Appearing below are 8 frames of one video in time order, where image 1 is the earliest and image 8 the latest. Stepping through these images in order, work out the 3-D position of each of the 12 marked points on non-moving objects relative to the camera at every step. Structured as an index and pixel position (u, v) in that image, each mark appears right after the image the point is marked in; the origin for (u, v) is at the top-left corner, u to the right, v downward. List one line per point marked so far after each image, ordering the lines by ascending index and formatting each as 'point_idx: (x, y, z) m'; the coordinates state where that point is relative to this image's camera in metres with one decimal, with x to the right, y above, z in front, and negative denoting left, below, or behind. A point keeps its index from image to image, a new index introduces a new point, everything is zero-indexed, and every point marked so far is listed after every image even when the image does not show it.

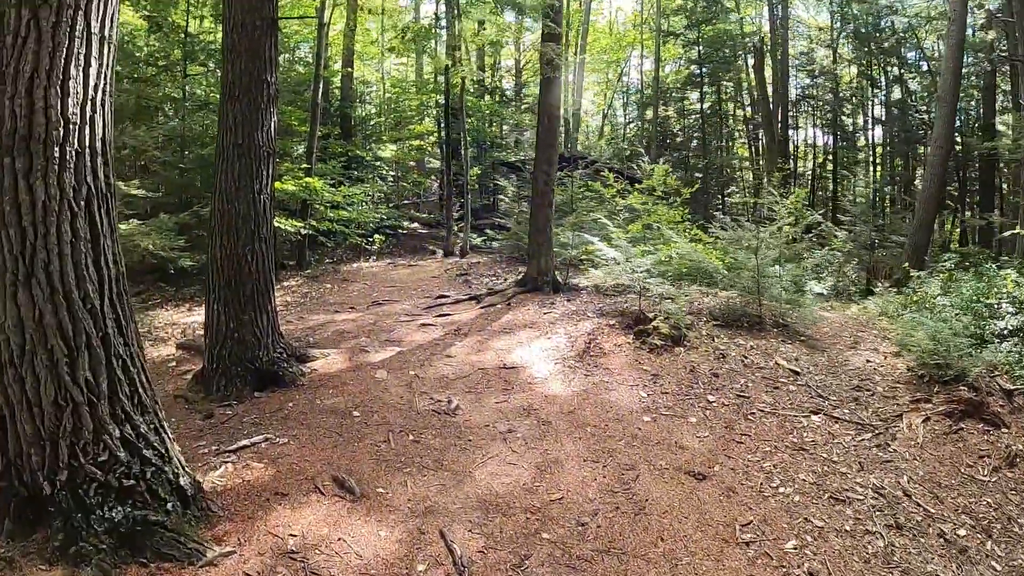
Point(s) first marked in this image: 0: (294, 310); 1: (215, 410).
0: (-2.0, -0.2, +9.9) m
1: (-1.4, -0.6, +4.9) m
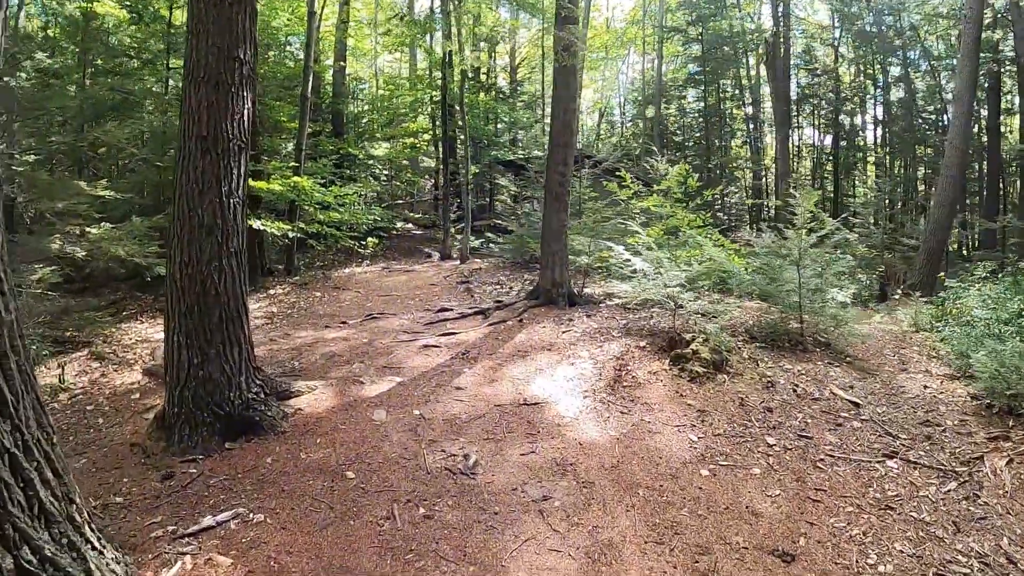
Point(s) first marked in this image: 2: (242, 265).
0: (-2.0, -0.3, +8.9) m
1: (-1.3, -0.7, +4.0) m
2: (-1.1, +0.1, +4.4) m
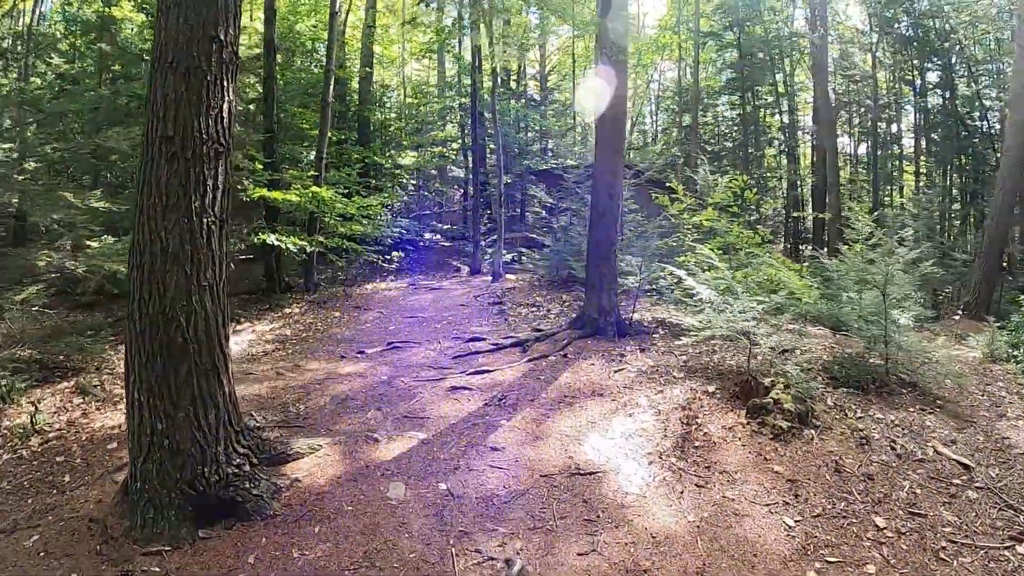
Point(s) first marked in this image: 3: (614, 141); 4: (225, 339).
0: (-1.7, -0.5, +8.0) m
1: (-1.1, -0.8, +3.1) m
2: (-1.0, -0.1, +3.5) m
3: (+0.6, +0.9, +6.5) m
4: (-1.0, -0.2, +3.5) m
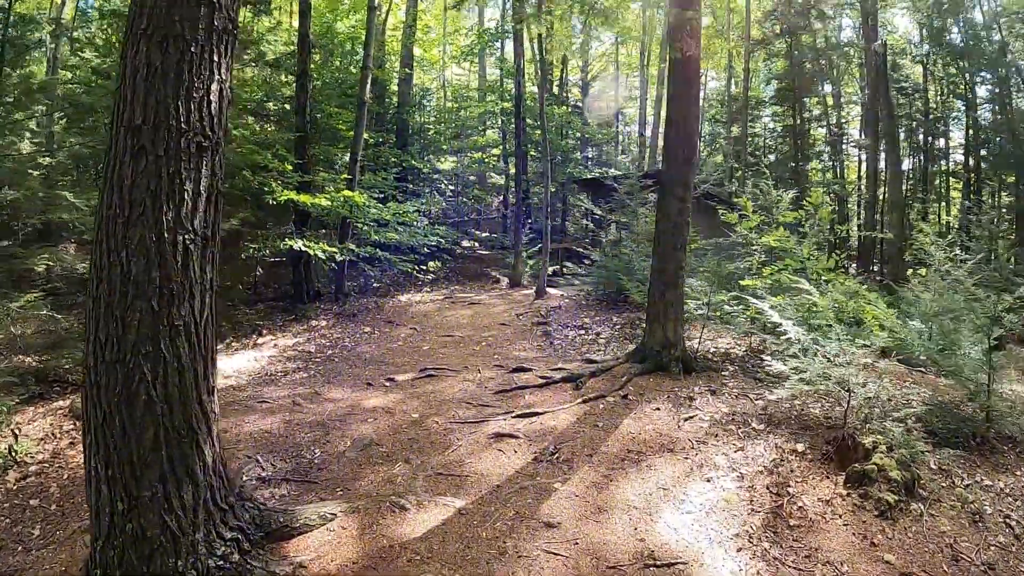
0: (-1.3, -0.6, +7.3) m
1: (-1.0, -0.9, +2.3) m
2: (-0.8, -0.1, +2.7) m
3: (+0.9, +0.7, +5.7) m
4: (-0.8, -0.3, +2.7) m
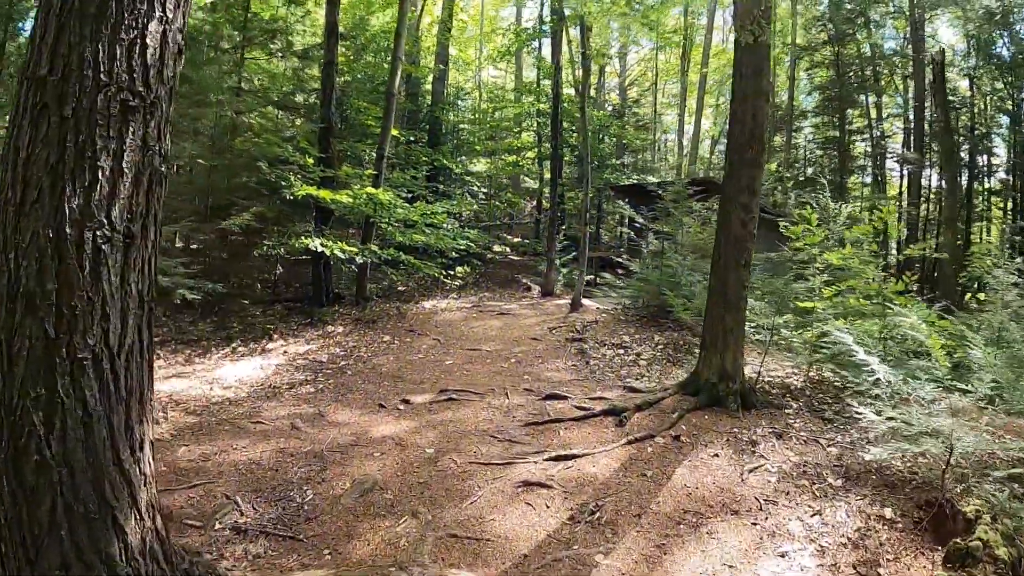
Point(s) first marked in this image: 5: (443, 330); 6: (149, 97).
0: (-1.2, -0.6, +6.6) m
1: (-0.9, -0.9, +1.6) m
2: (-0.7, -0.2, +2.0) m
3: (+1.1, +0.6, +4.9) m
4: (-0.7, -0.3, +2.0) m
5: (-0.6, -0.4, +8.9) m
6: (-0.7, +0.3, +1.9) m
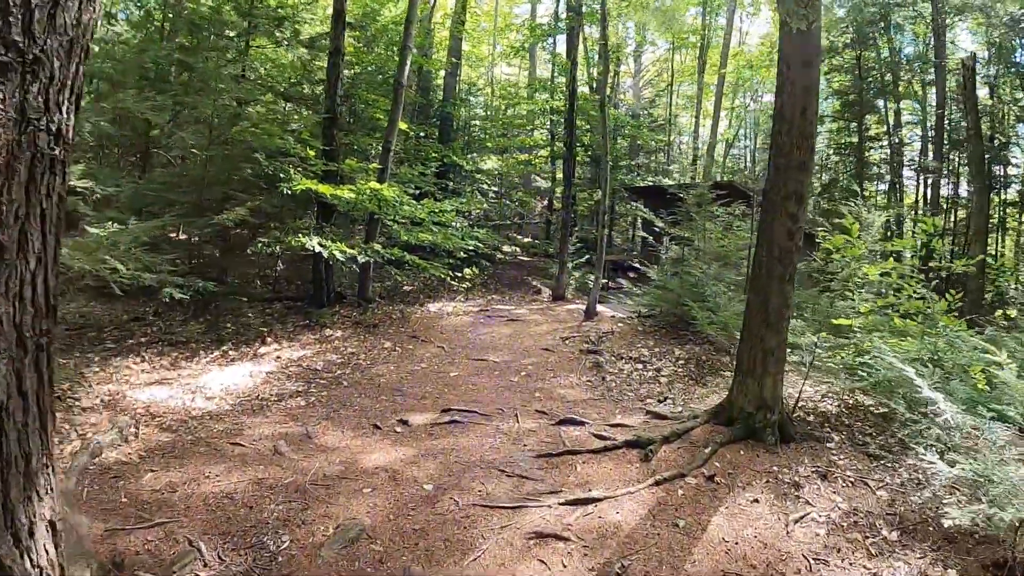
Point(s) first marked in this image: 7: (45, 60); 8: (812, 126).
0: (-1.1, -0.6, +6.0) m
1: (-0.9, -1.0, +1.0) m
2: (-0.7, -0.2, +1.4) m
3: (+1.2, +0.6, +4.3) m
4: (-0.7, -0.3, +1.5) m
5: (-0.5, -0.4, +8.3) m
6: (-0.6, +0.3, +1.4) m
7: (-0.6, +0.3, +1.5) m
8: (+1.3, +0.7, +4.3) m
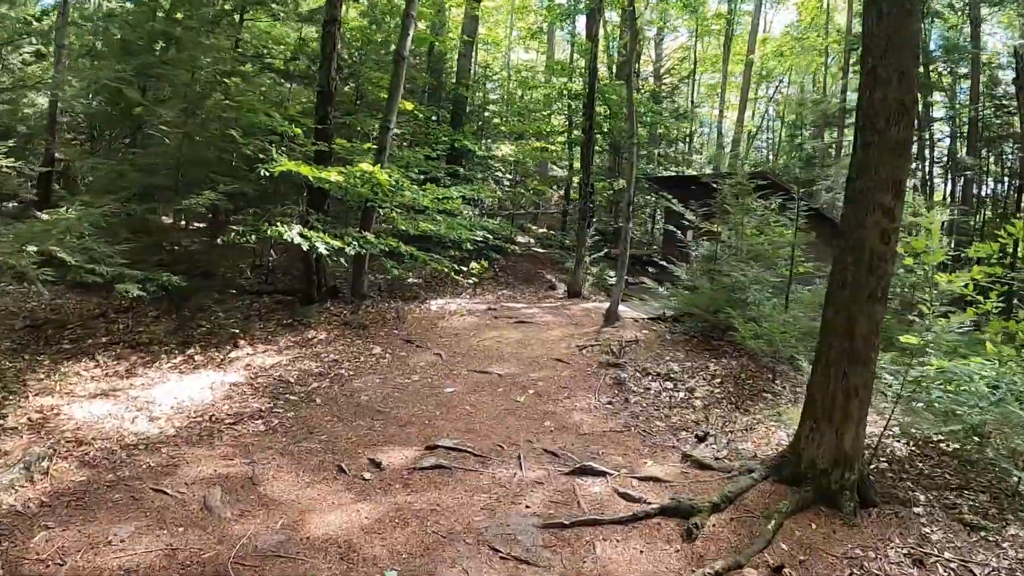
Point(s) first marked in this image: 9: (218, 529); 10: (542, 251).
0: (-1.1, -0.6, +5.0) m
1: (-1.0, -1.0, 0.0) m
2: (-0.7, -0.3, +0.4) m
3: (+1.2, +0.5, +3.3) m
4: (-0.7, -0.4, +0.4) m
5: (-0.4, -0.4, +7.3) m
6: (-0.6, +0.2, +0.4) m
7: (-0.6, +0.2, +0.4) m
8: (+1.3, +0.6, +3.2) m
9: (-0.9, -0.7, +3.2) m
10: (+0.5, +0.6, +15.7) m
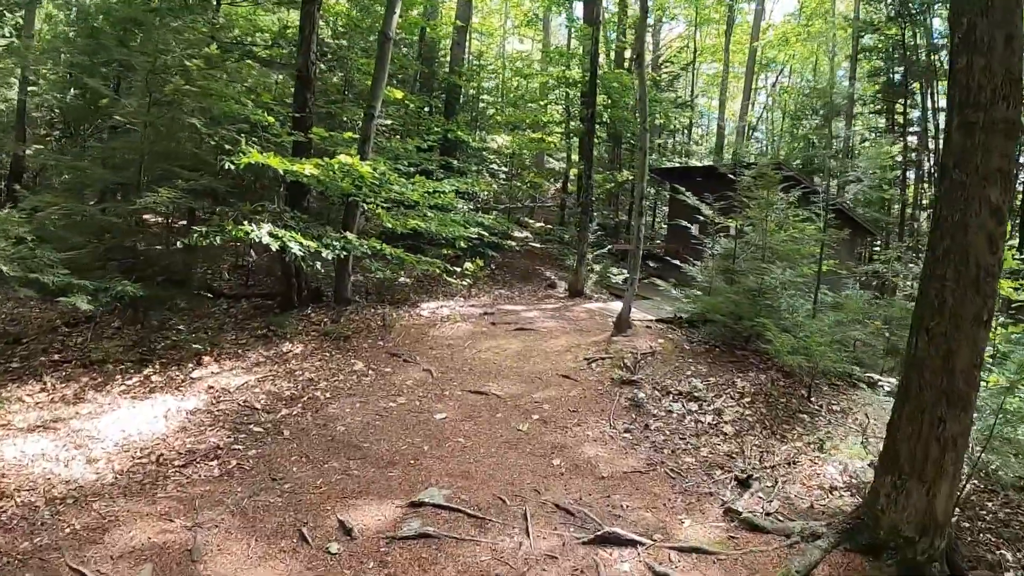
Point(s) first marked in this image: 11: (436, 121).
0: (-1.1, -0.7, +4.2) m
1: (-0.9, -1.1, -0.7) m
2: (-0.7, -0.4, -0.3) m
3: (+1.2, +0.4, +2.5) m
4: (-0.7, -0.5, -0.3) m
5: (-0.4, -0.4, +6.6) m
6: (-0.6, +0.2, -0.4) m
7: (-0.6, +0.1, -0.3) m
8: (+1.3, +0.5, +2.5) m
9: (-0.9, -0.8, +2.4) m
10: (+0.4, +0.6, +14.9) m
11: (-0.9, +2.1, +13.1) m
